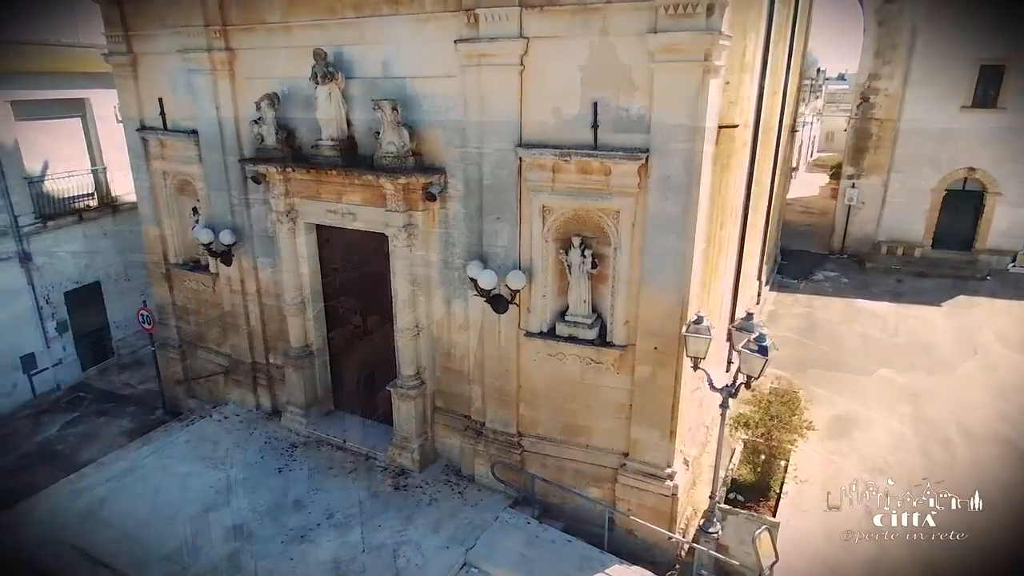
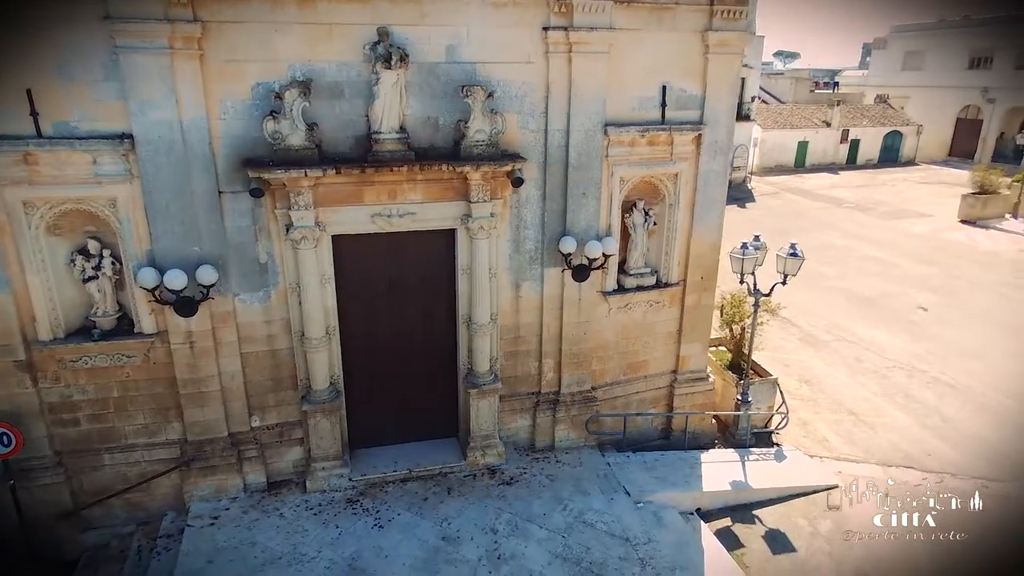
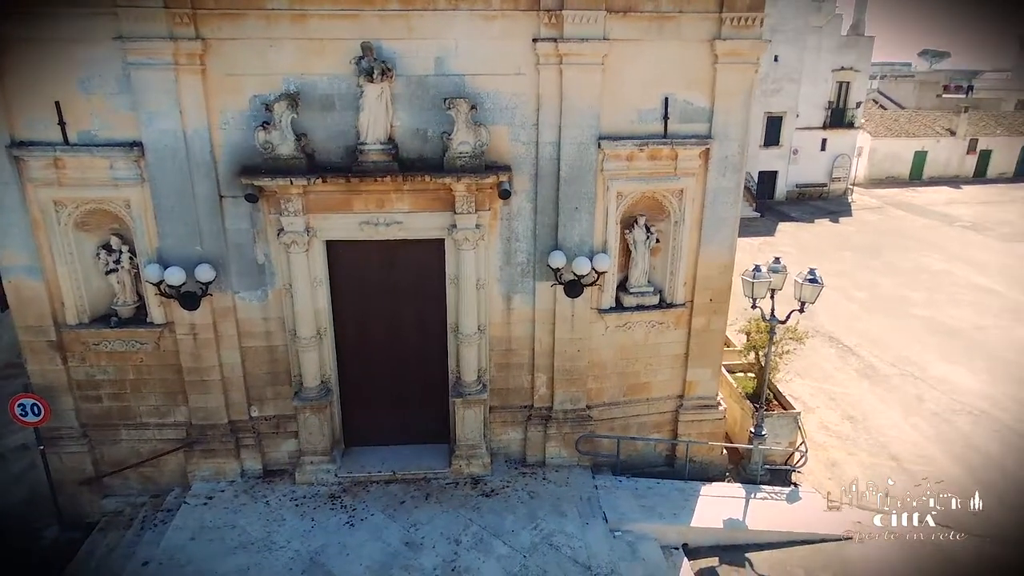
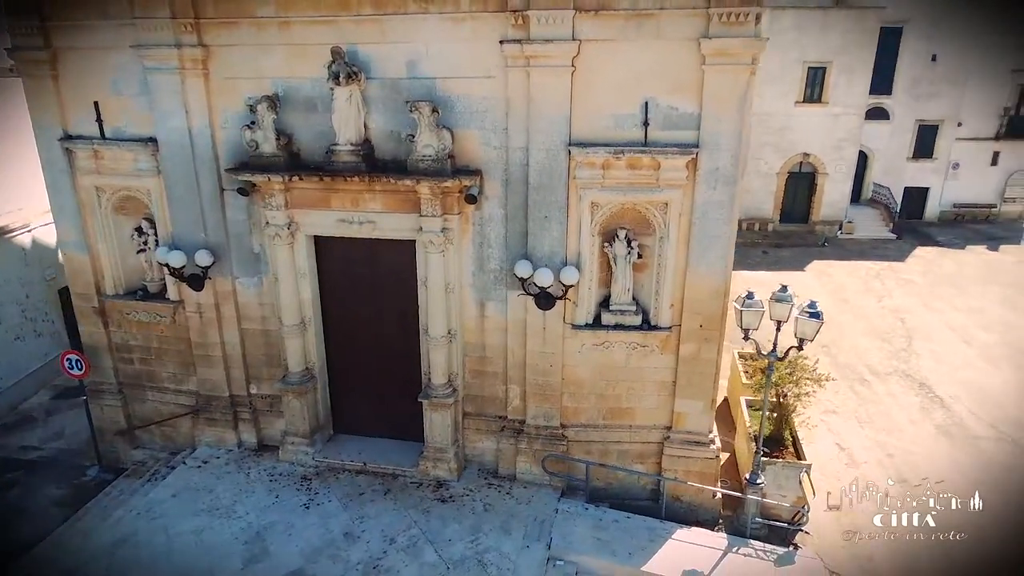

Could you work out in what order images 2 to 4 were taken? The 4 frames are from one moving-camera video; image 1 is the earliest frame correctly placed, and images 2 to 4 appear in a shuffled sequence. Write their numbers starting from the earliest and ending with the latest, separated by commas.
4, 3, 2
